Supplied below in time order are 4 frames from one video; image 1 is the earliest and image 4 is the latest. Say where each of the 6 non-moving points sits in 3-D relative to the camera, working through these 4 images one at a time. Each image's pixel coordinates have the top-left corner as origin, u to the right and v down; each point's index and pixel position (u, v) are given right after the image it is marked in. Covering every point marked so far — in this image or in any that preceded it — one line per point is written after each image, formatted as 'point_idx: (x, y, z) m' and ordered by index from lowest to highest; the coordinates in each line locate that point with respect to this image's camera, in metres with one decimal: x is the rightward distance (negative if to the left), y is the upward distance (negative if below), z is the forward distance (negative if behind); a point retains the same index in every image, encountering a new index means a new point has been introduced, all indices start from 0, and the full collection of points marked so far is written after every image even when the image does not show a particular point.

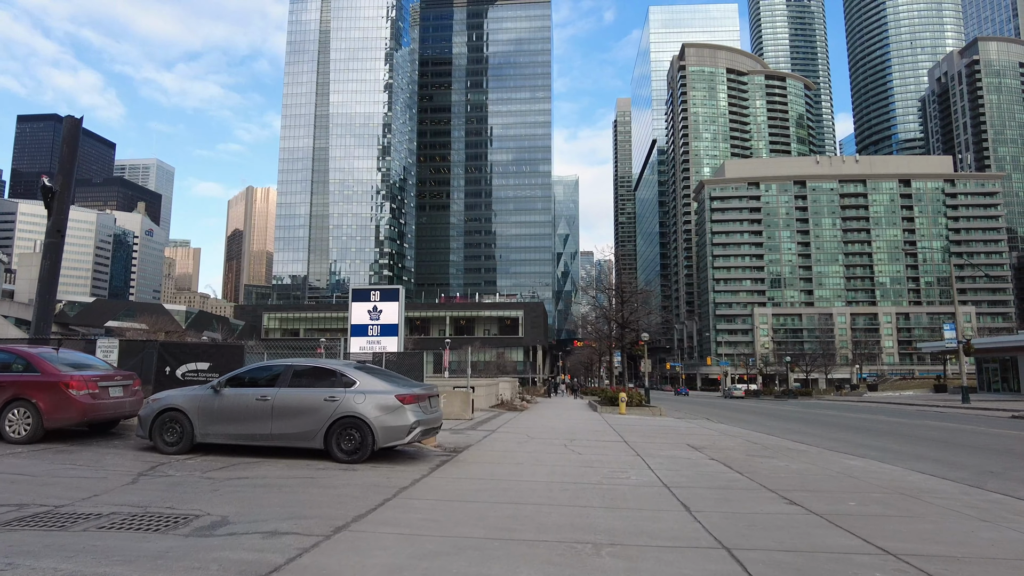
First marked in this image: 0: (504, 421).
0: (-0.2, -3.8, +16.8) m
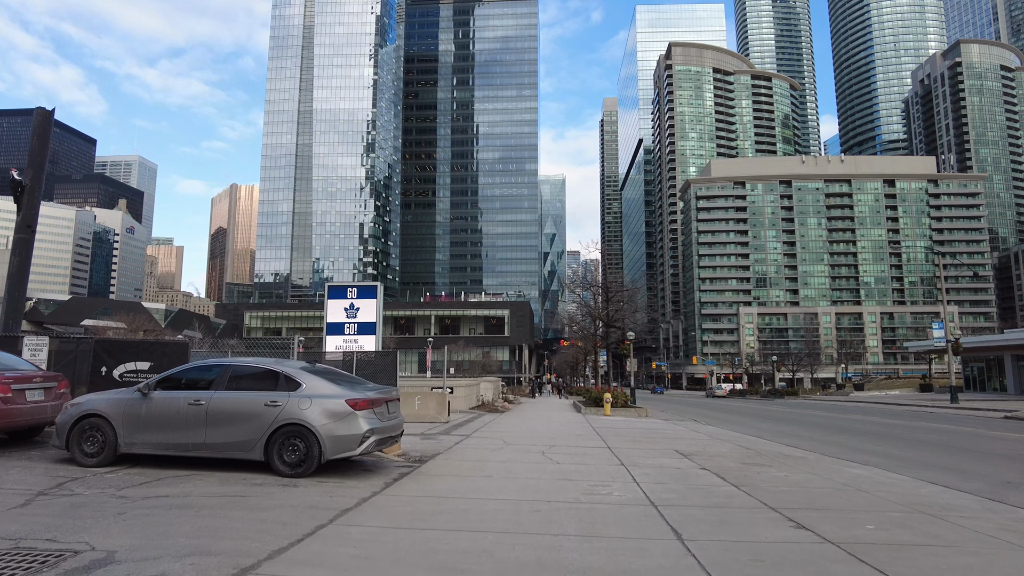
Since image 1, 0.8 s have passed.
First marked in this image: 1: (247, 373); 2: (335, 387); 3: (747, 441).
0: (-0.8, -3.7, +15.8) m
1: (-3.3, -1.1, +7.4) m
2: (-2.2, -1.2, +7.2) m
3: (+5.3, -3.4, +13.1) m
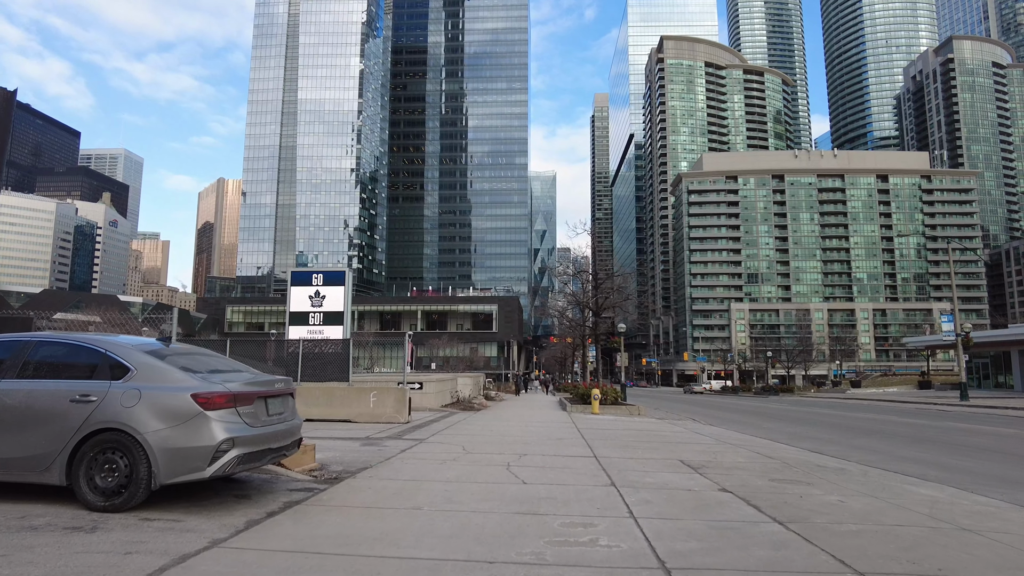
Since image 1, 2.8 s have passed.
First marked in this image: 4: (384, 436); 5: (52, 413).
0: (-1.5, -3.1, +13.5) m
1: (-3.8, -0.6, +4.9) m
2: (-2.7, -0.7, +4.8) m
3: (+4.6, -2.9, +10.8) m
4: (-2.3, -2.7, +10.7) m
5: (-3.6, -1.0, +4.6) m
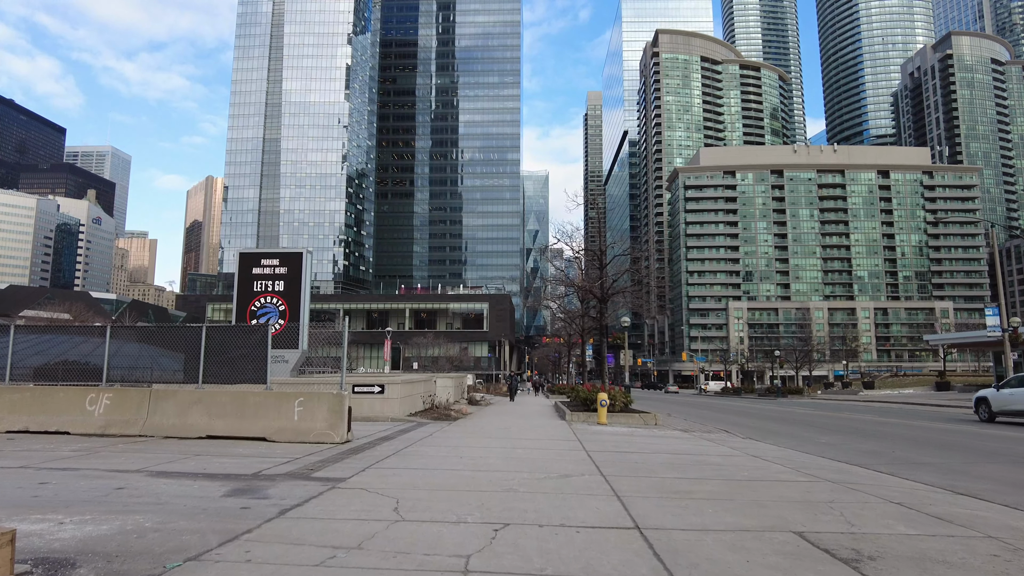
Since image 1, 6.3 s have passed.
0: (-1.8, -2.5, +9.5) m
1: (-4.0, +0.1, +0.9) m
2: (-2.9, -0.1, +0.8) m
3: (+4.4, -2.3, +6.9) m
4: (-2.6, -2.1, +6.7) m
5: (-3.8, -0.3, +0.6) m
